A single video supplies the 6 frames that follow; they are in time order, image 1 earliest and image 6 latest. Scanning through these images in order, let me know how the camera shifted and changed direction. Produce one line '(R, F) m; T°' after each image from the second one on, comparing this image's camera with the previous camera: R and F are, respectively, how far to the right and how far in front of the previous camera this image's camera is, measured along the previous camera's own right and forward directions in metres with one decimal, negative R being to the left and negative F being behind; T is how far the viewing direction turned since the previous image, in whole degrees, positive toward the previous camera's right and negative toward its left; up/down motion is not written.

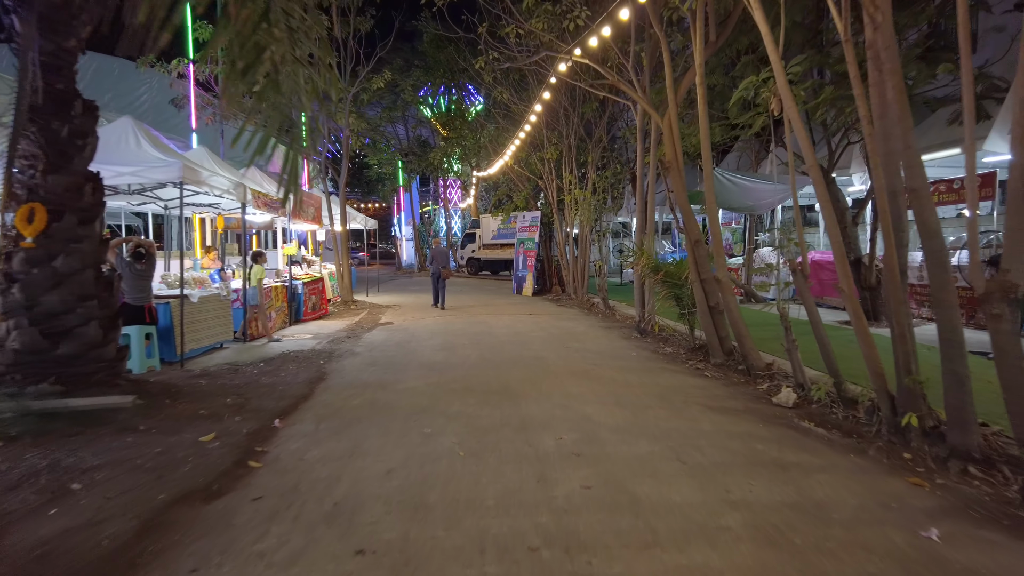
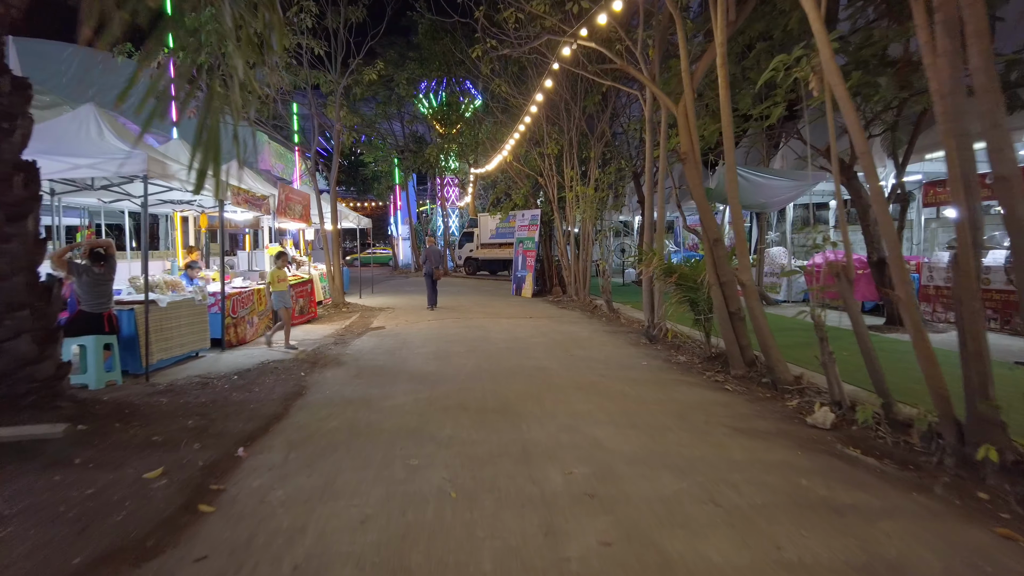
(0.0, +0.7) m; 0°
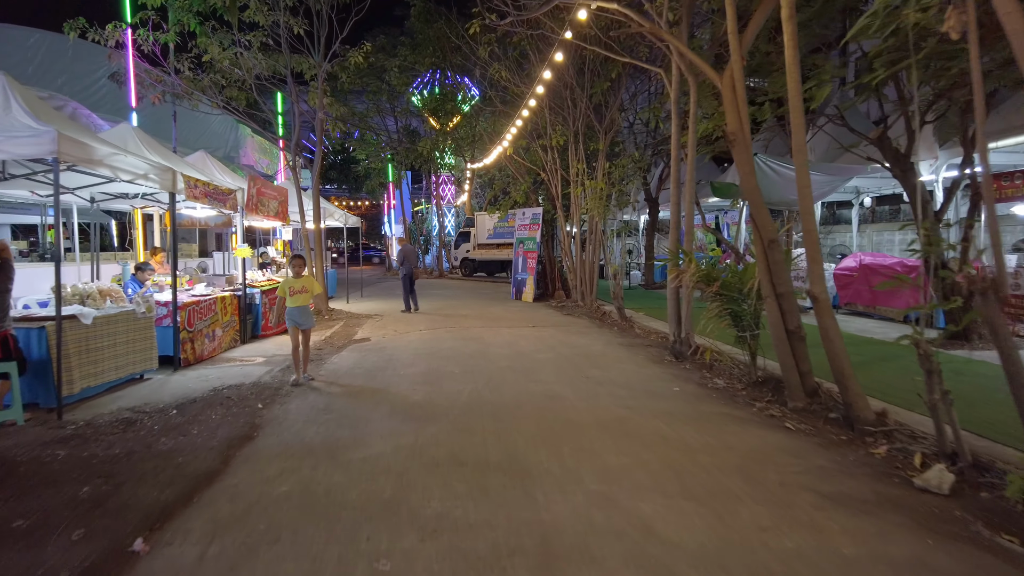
(-0.1, +1.4) m; 0°
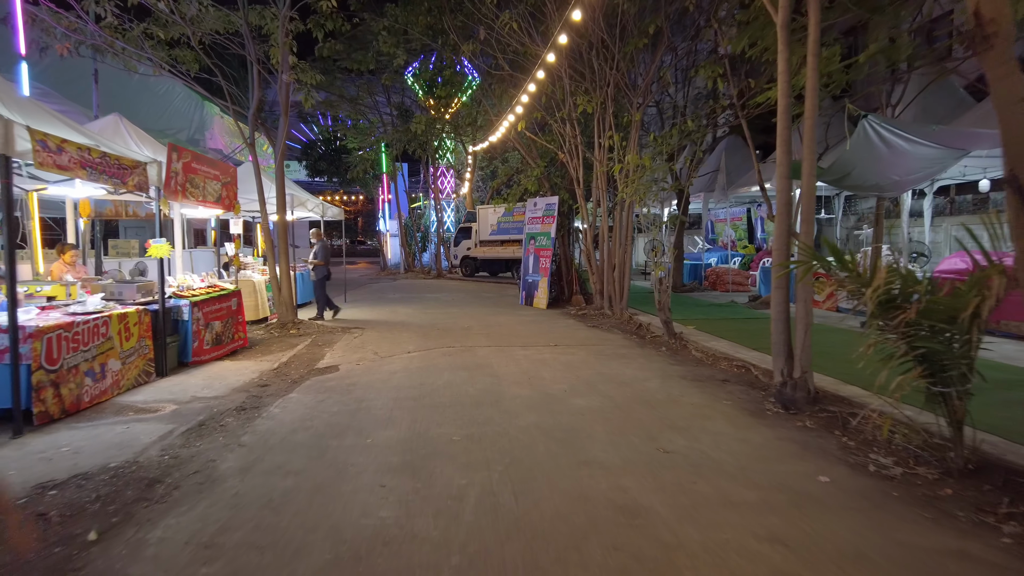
(-0.2, +2.8) m; 0°
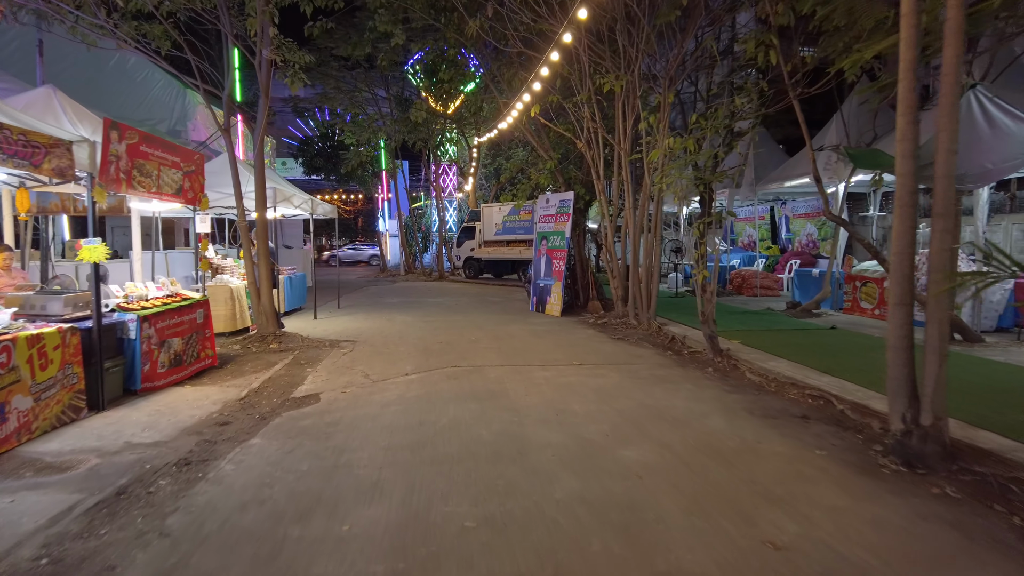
(-0.2, +1.5) m; 0°
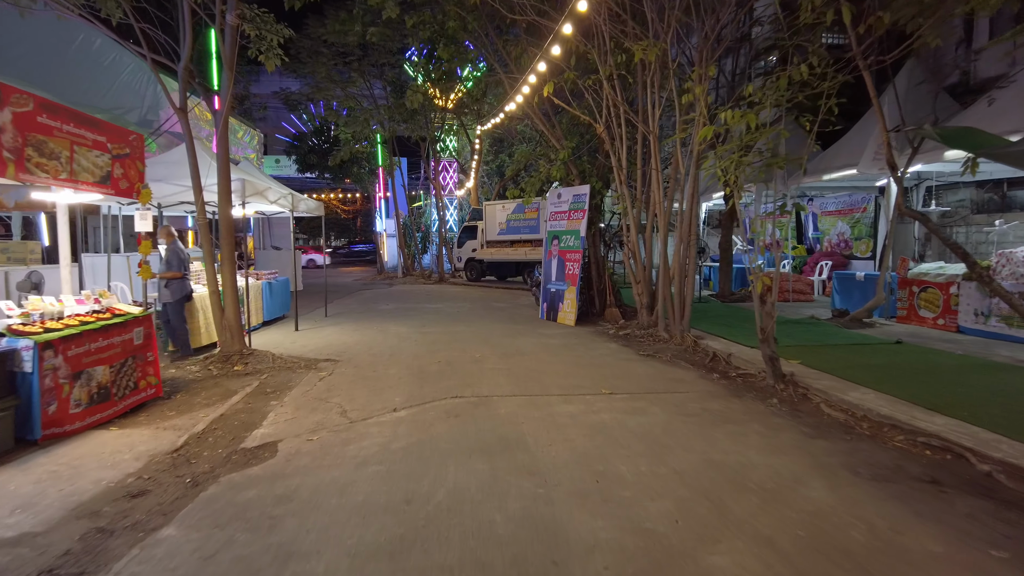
(-0.1, +1.6) m; 0°
